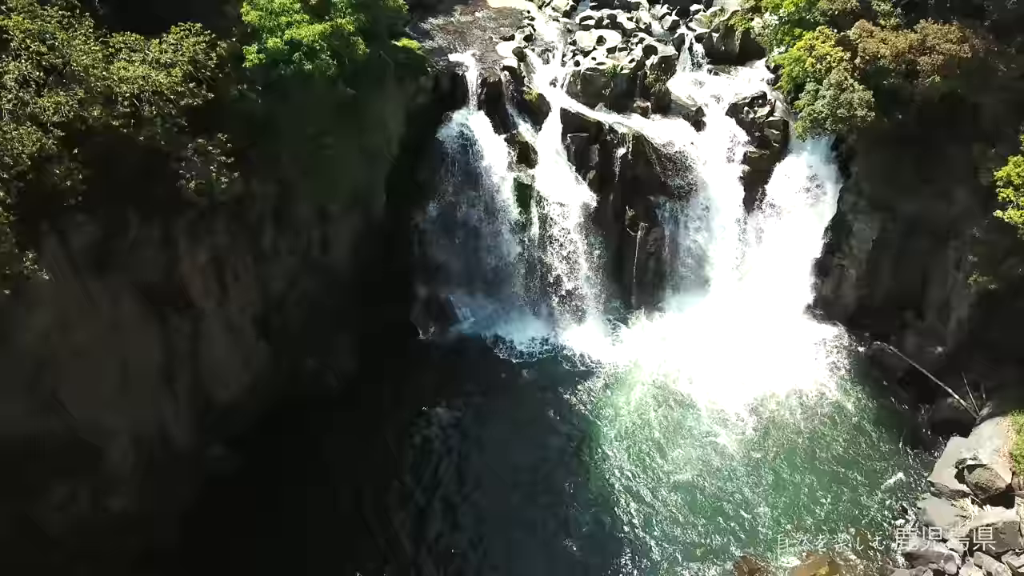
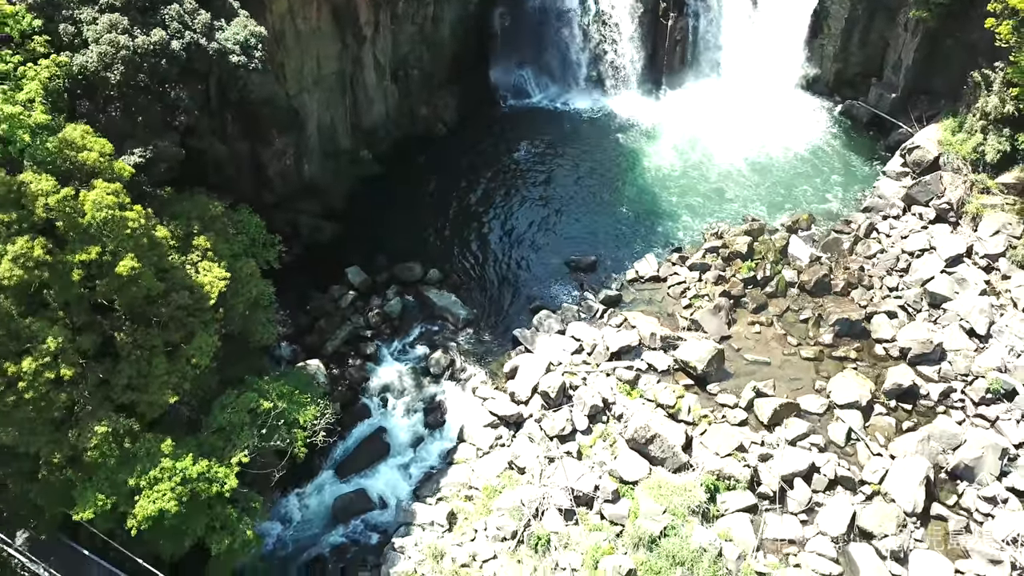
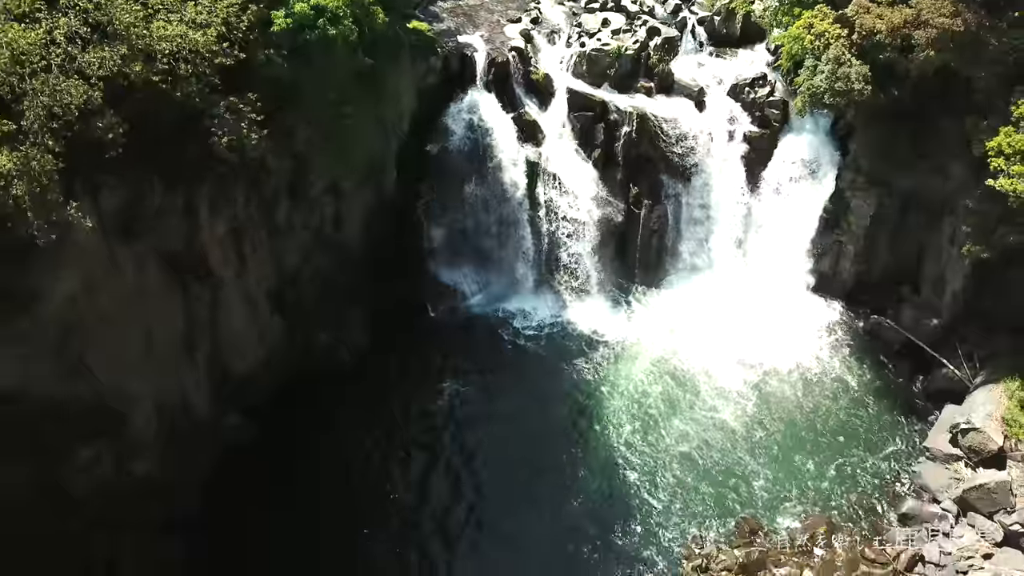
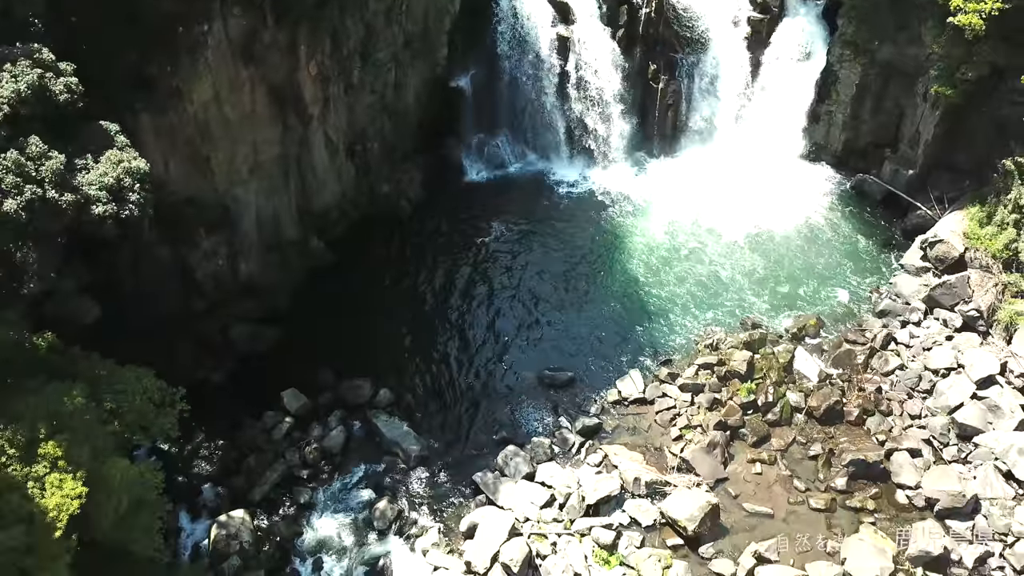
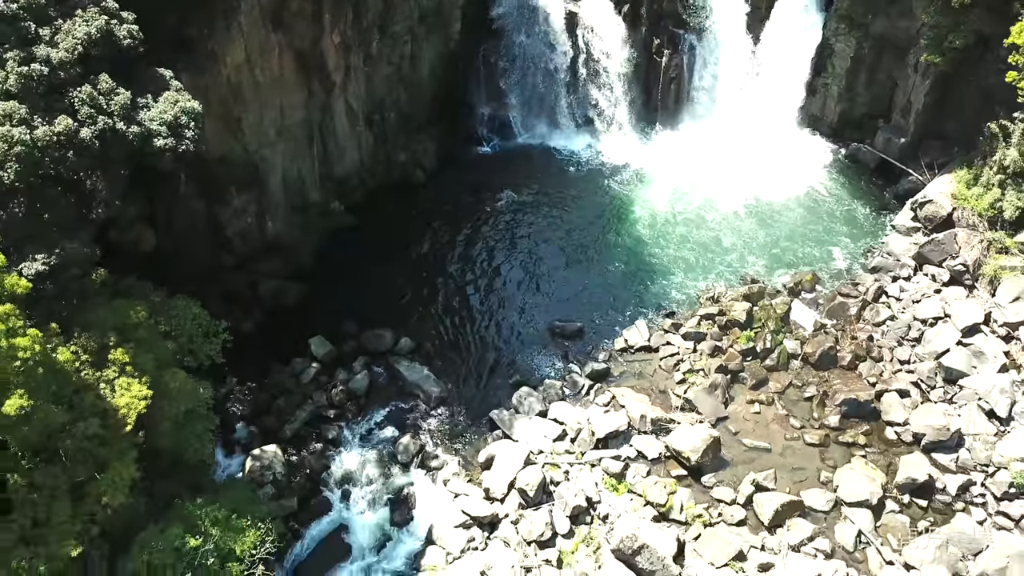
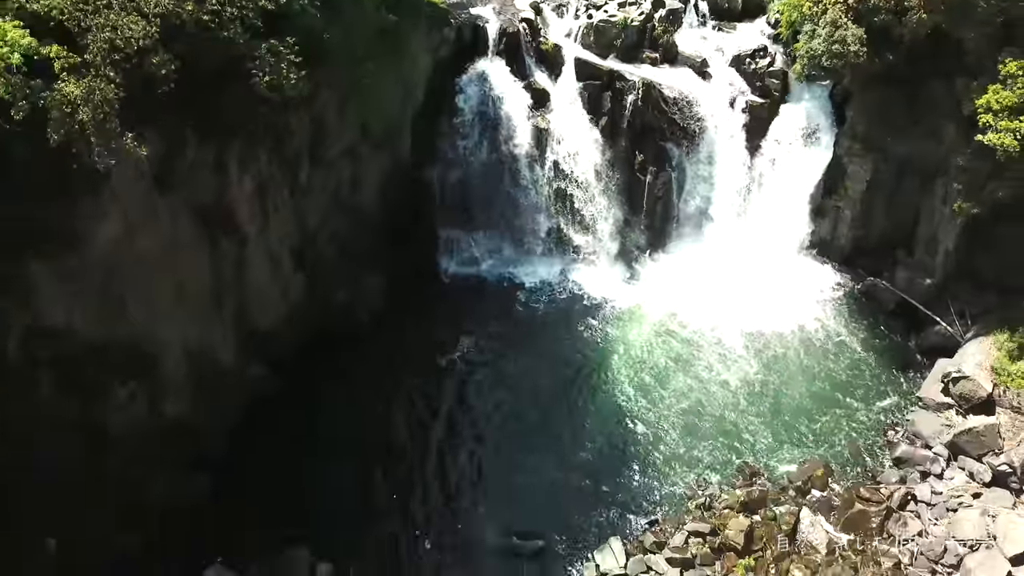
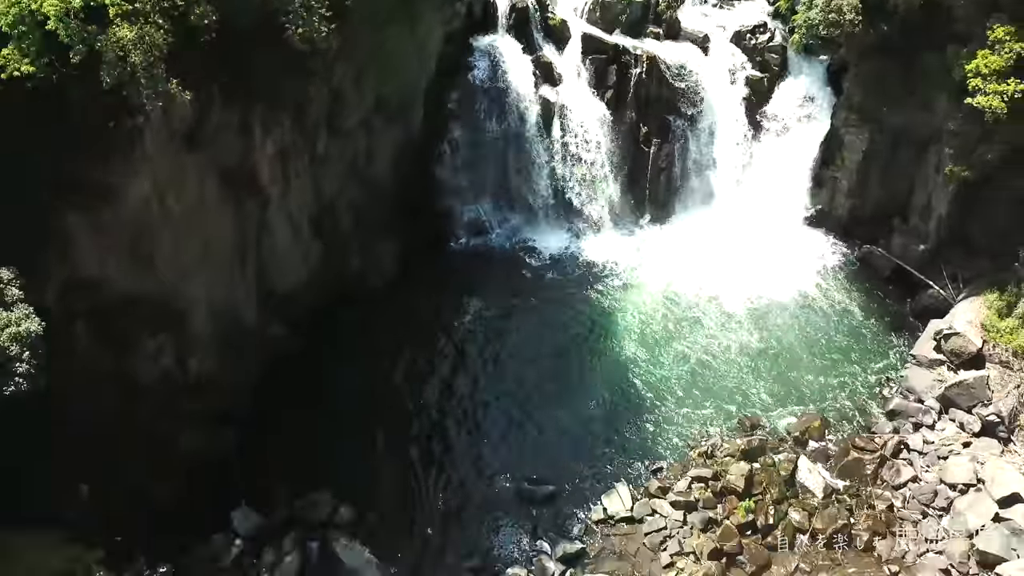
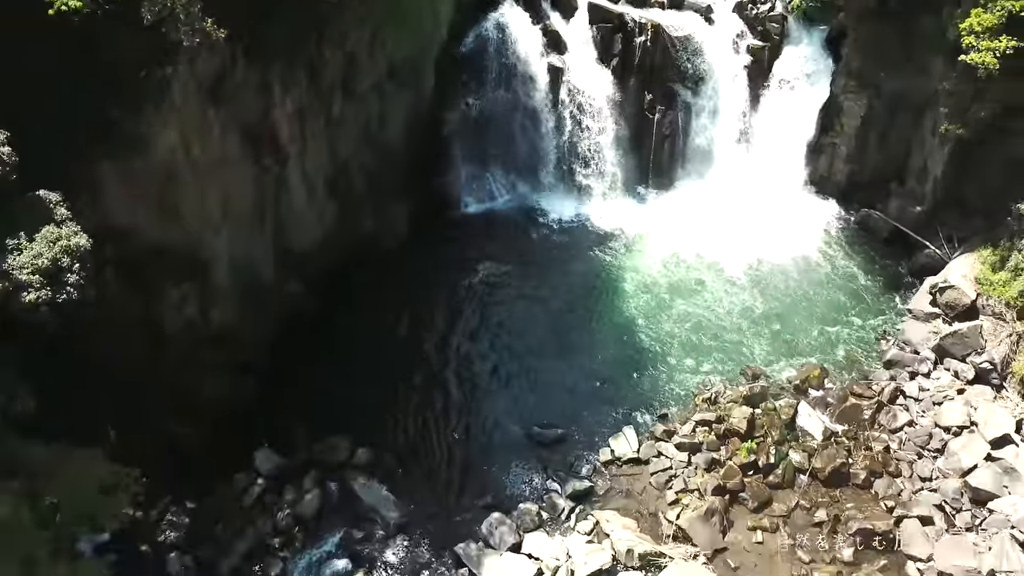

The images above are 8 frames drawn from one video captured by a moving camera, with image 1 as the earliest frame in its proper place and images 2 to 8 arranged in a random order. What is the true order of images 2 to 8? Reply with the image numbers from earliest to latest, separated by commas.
3, 6, 7, 8, 4, 5, 2
